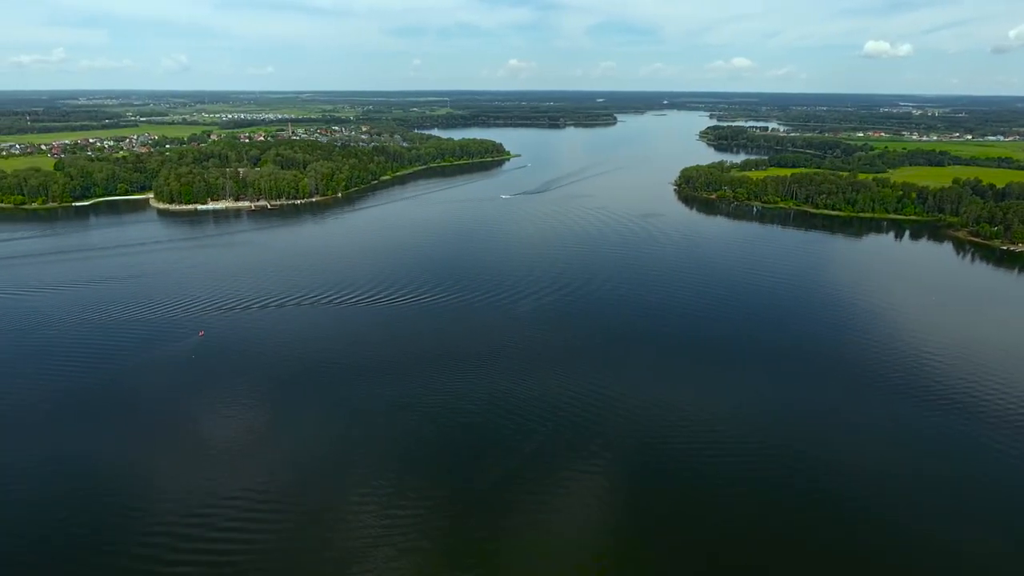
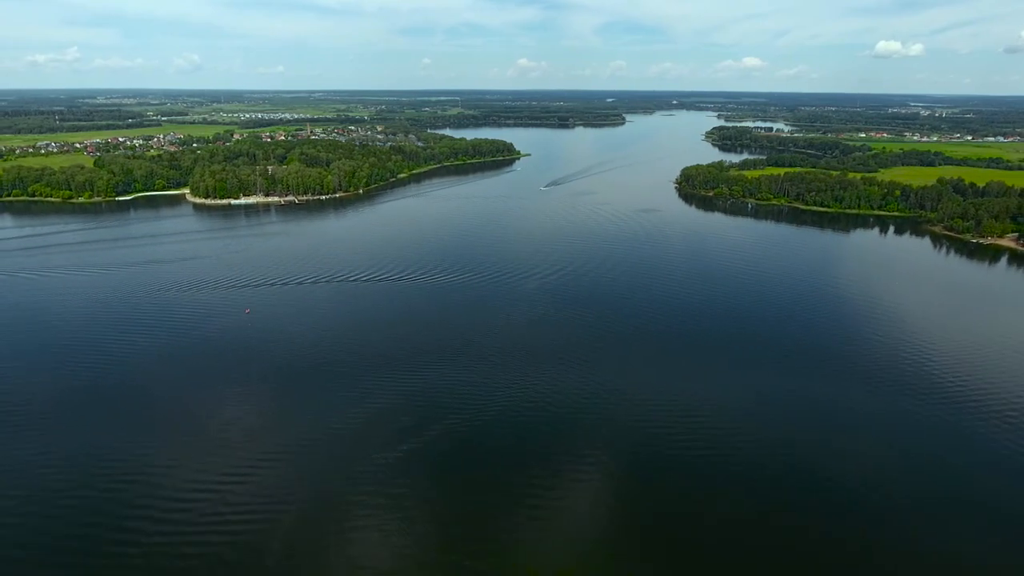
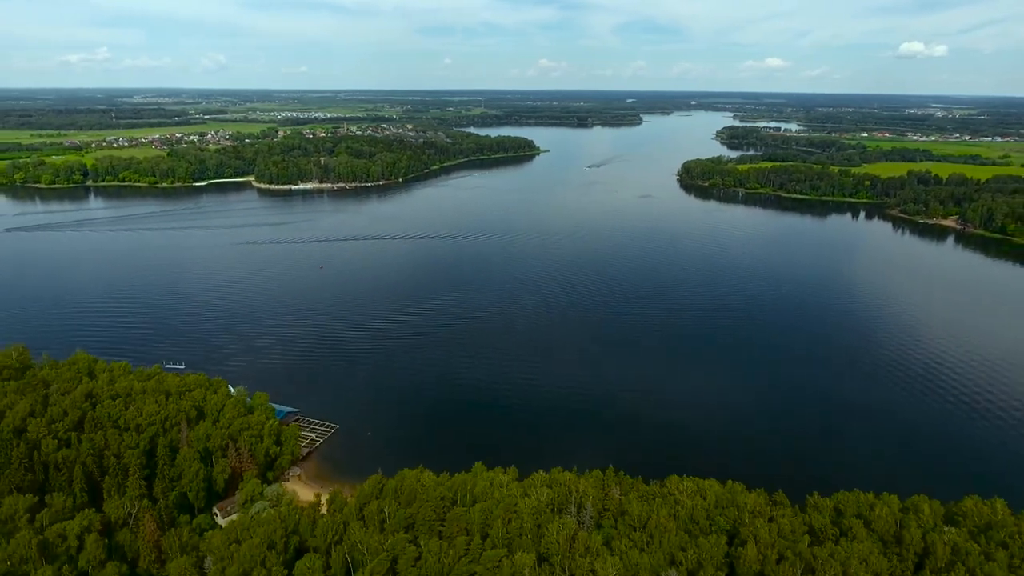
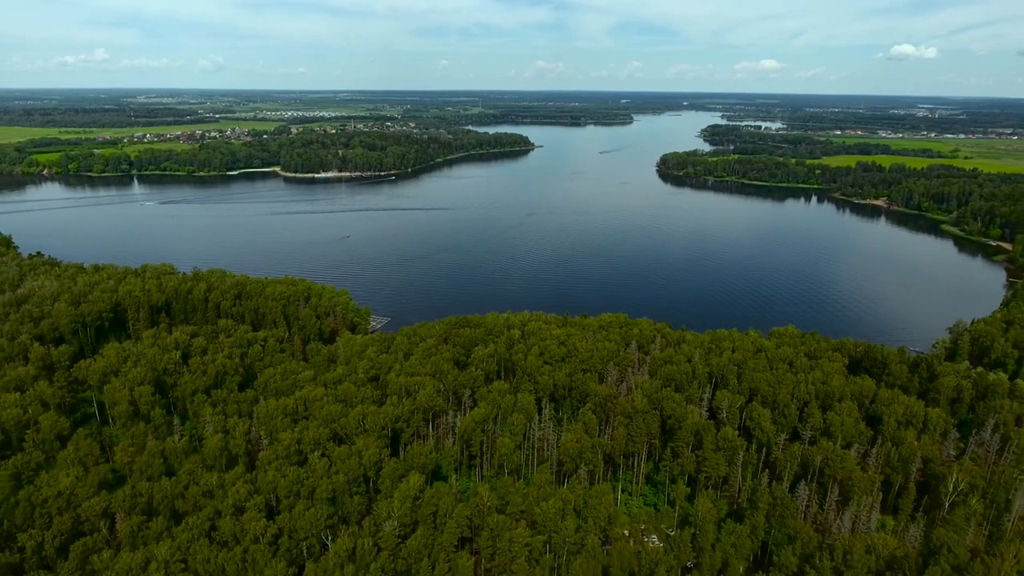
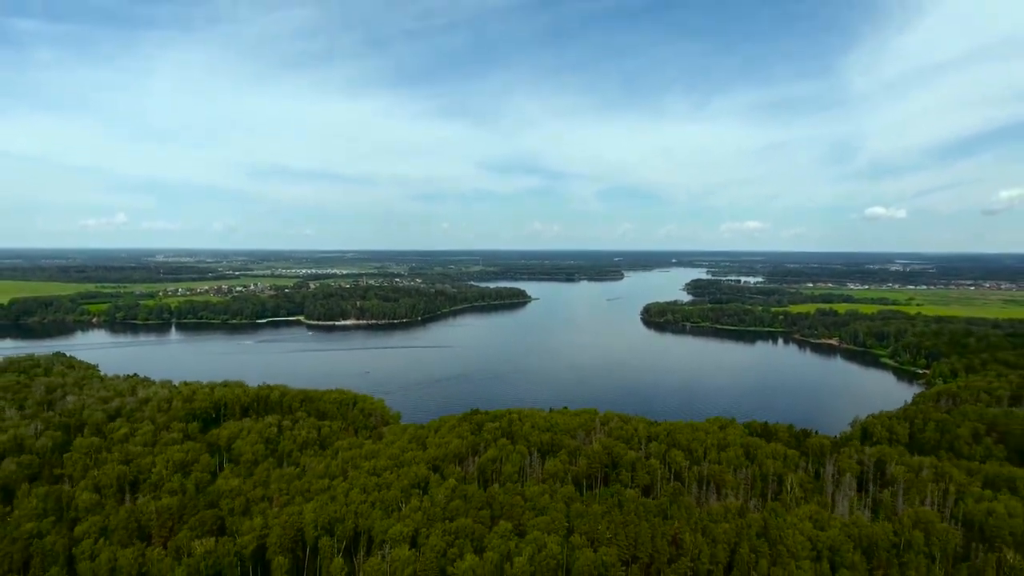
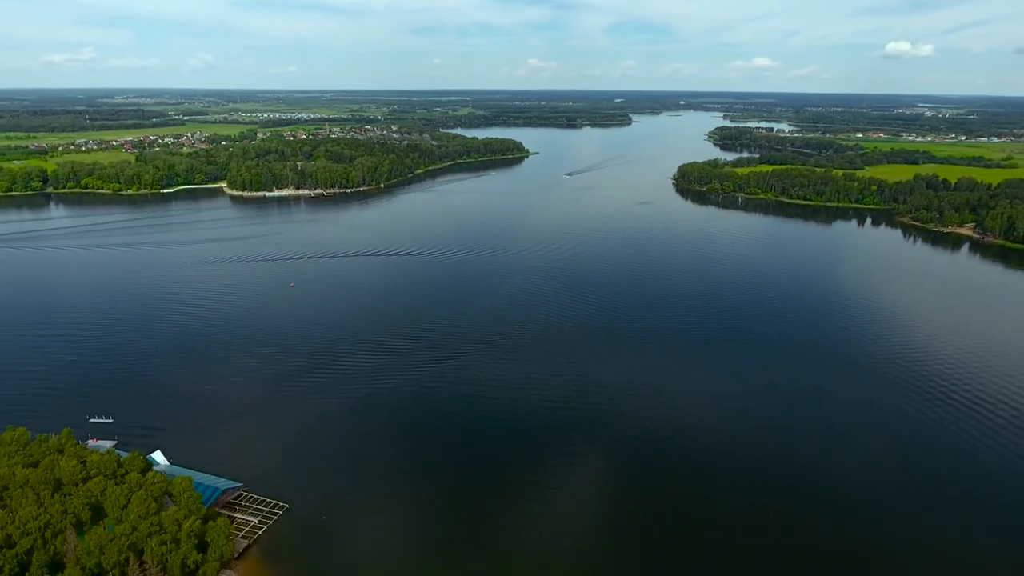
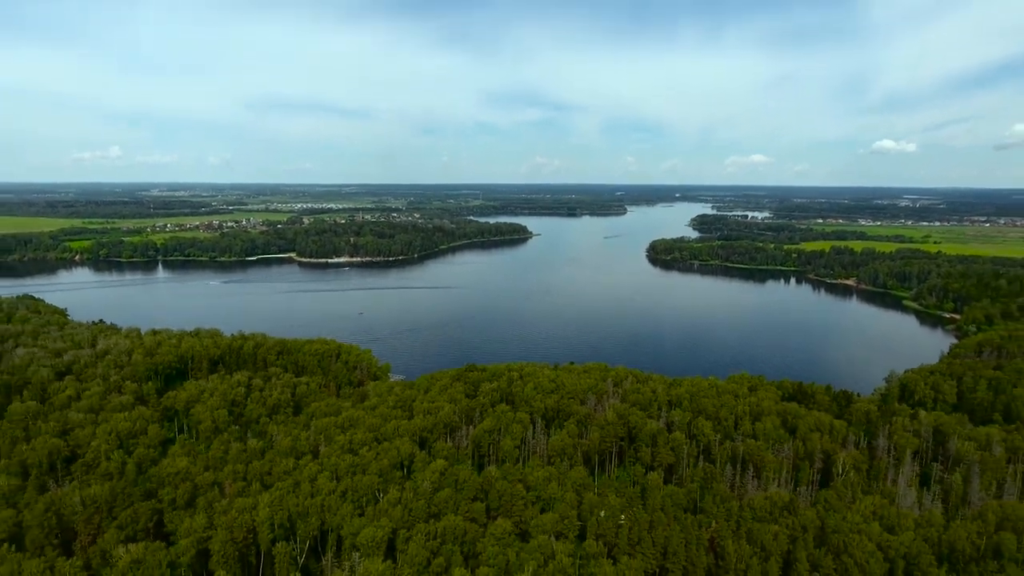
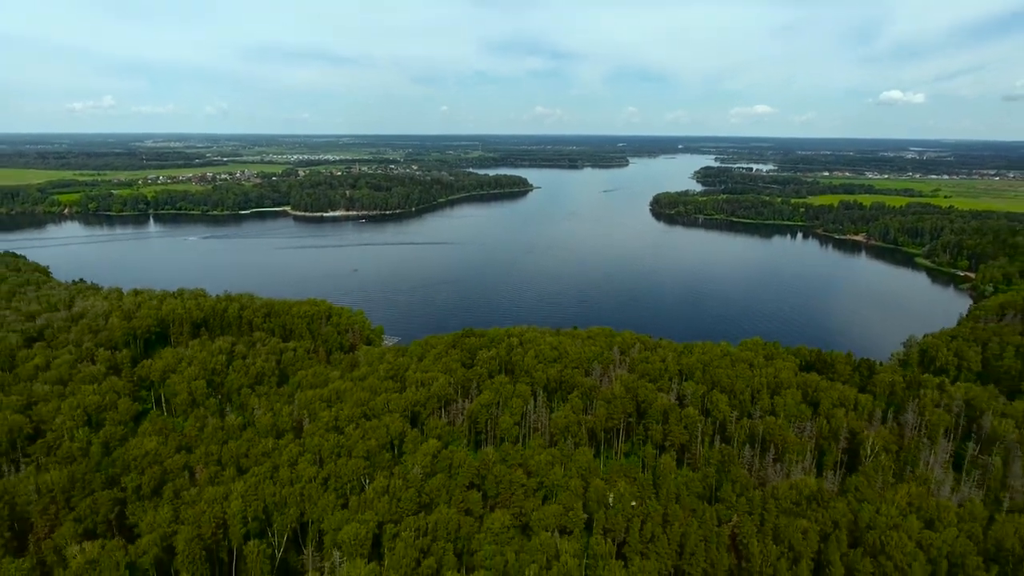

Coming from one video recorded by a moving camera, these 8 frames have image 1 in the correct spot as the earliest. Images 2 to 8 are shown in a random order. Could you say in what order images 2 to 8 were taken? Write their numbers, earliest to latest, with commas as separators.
2, 6, 3, 4, 8, 7, 5
